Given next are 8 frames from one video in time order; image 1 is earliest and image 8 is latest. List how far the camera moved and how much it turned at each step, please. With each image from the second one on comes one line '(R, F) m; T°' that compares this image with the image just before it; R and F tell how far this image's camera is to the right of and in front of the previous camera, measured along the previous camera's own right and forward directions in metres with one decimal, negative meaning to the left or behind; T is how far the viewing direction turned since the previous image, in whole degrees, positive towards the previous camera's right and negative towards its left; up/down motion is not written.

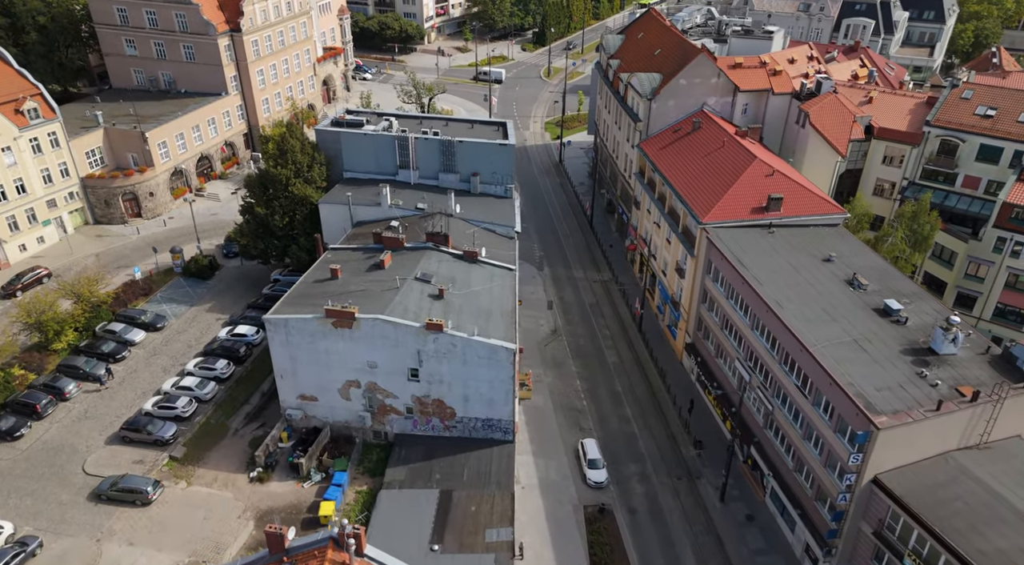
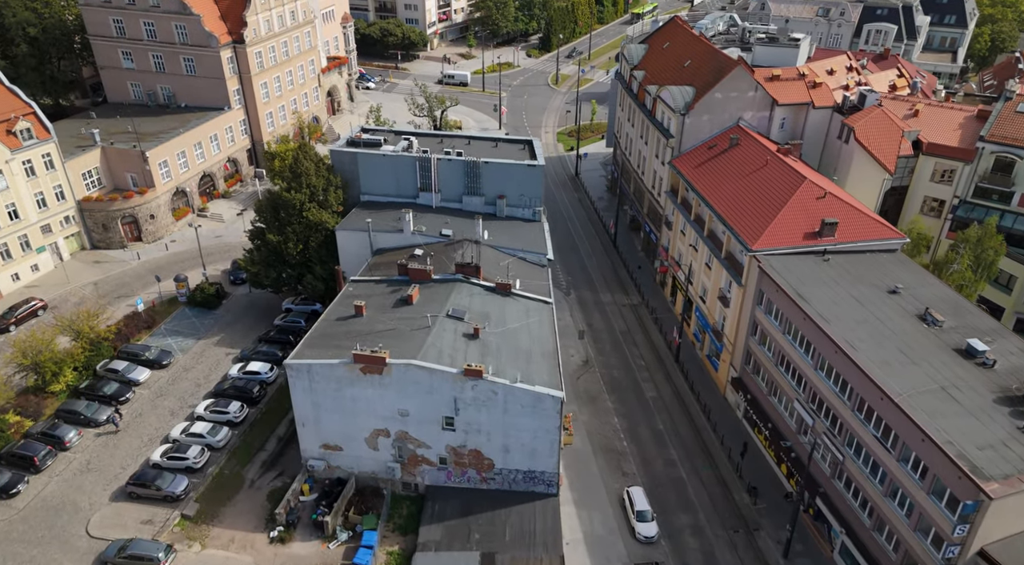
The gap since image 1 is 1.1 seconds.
(-2.8, +4.0) m; +1°
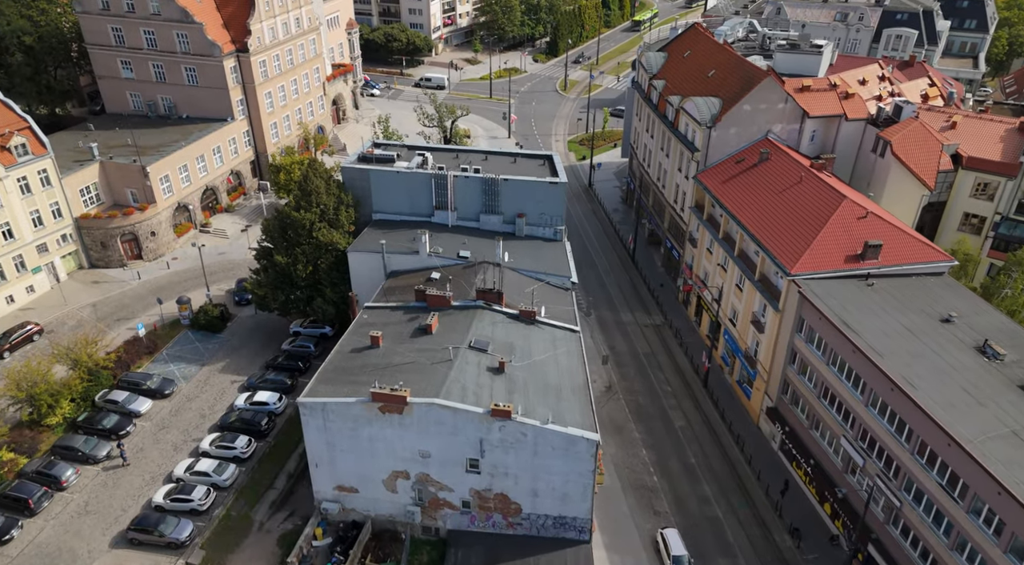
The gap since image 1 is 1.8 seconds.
(-1.6, +3.0) m; 0°
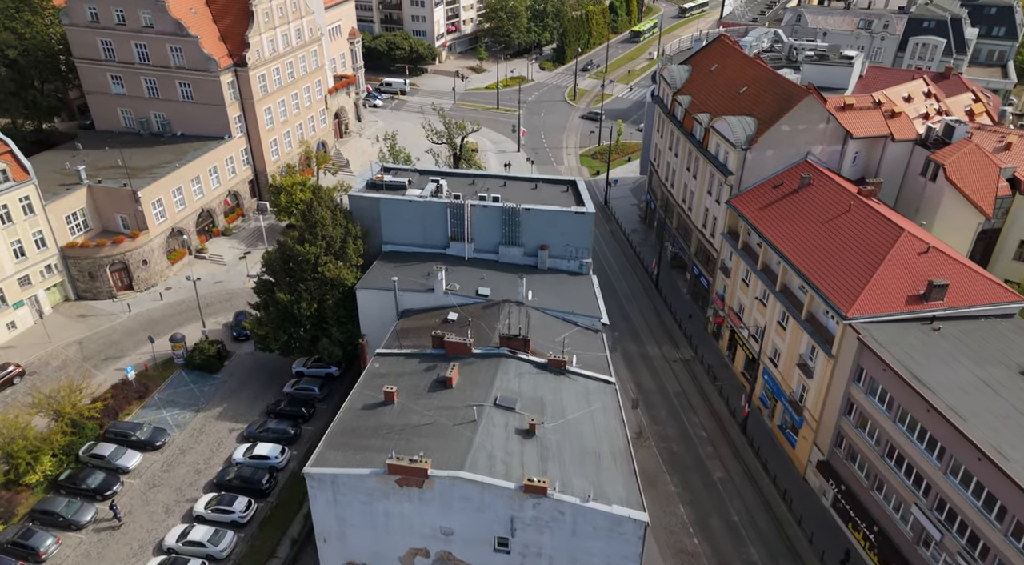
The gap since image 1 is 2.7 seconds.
(-1.6, +4.6) m; 0°
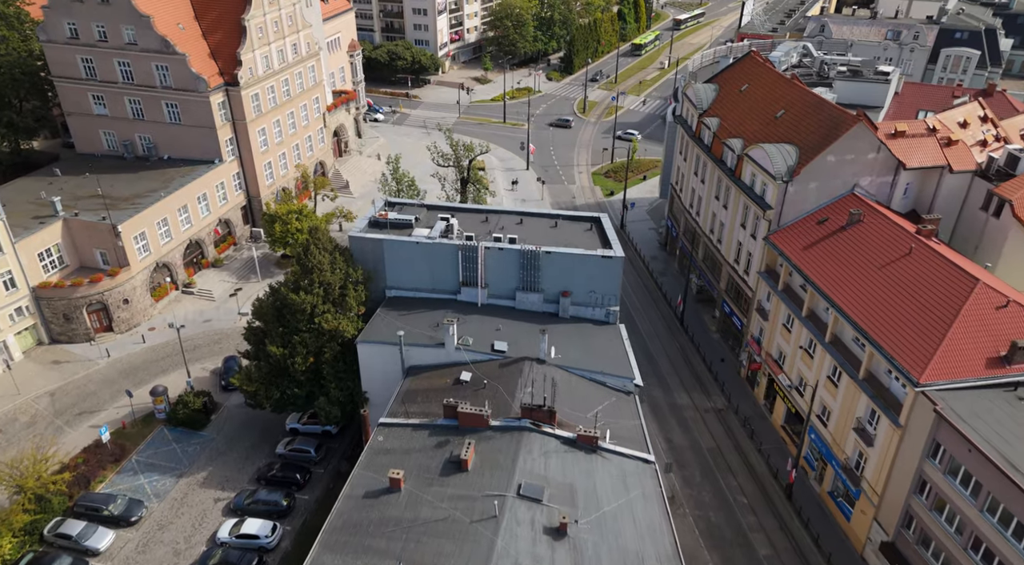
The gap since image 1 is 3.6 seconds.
(-1.1, +5.5) m; 0°
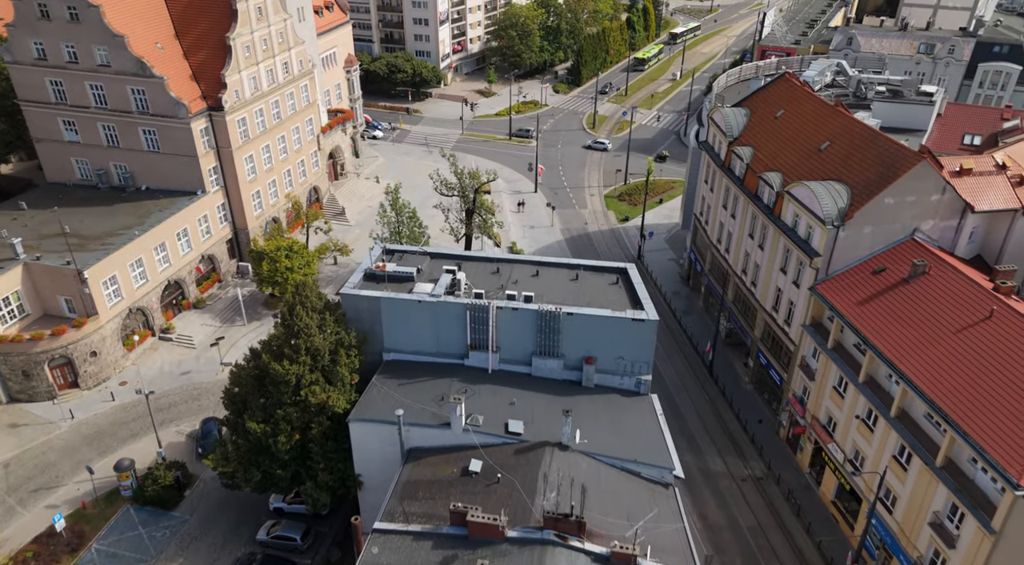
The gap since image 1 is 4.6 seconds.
(-0.8, +6.2) m; 0°
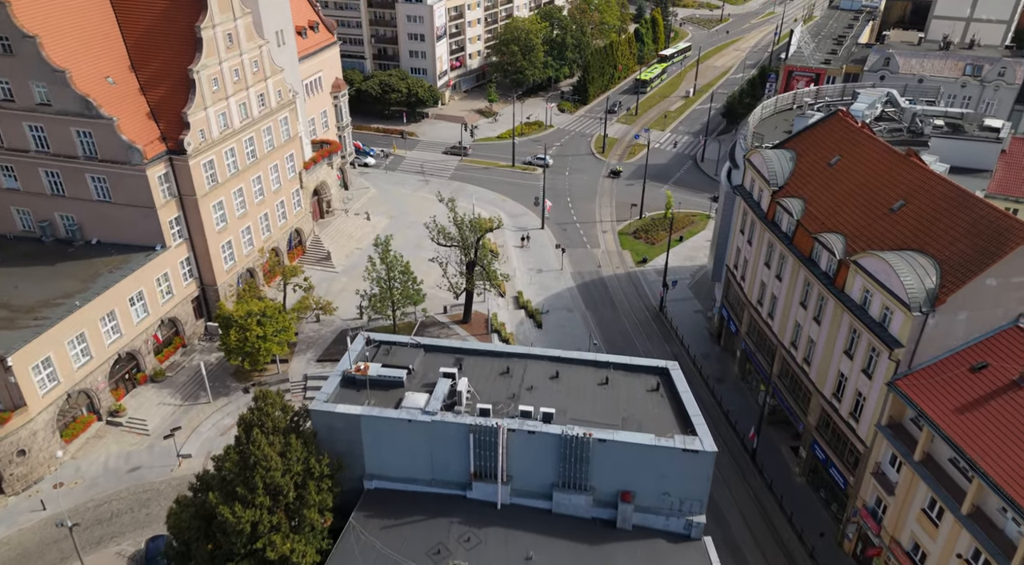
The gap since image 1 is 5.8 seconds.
(-0.7, +8.7) m; 0°
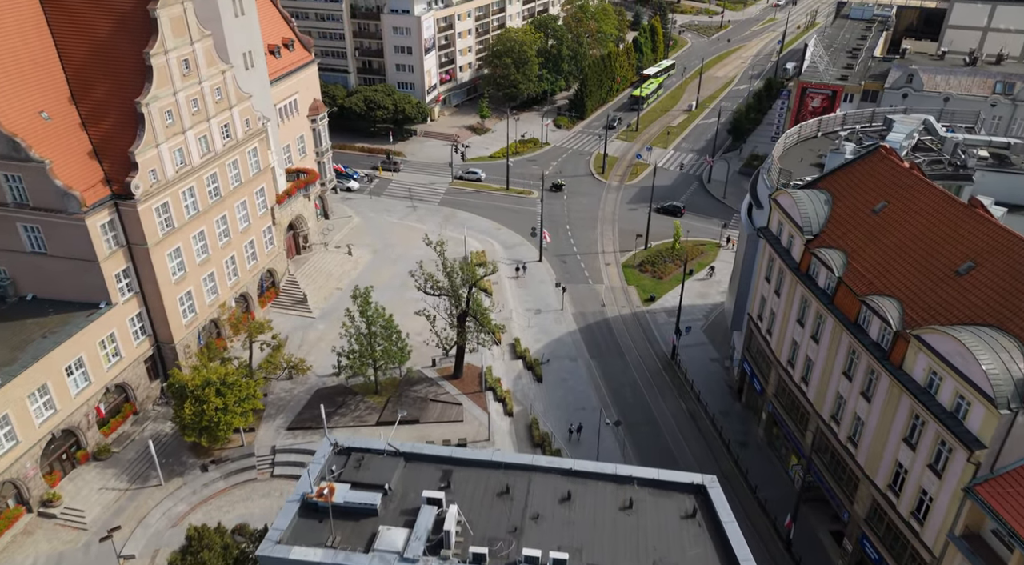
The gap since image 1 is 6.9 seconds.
(-0.2, +6.9) m; +1°
